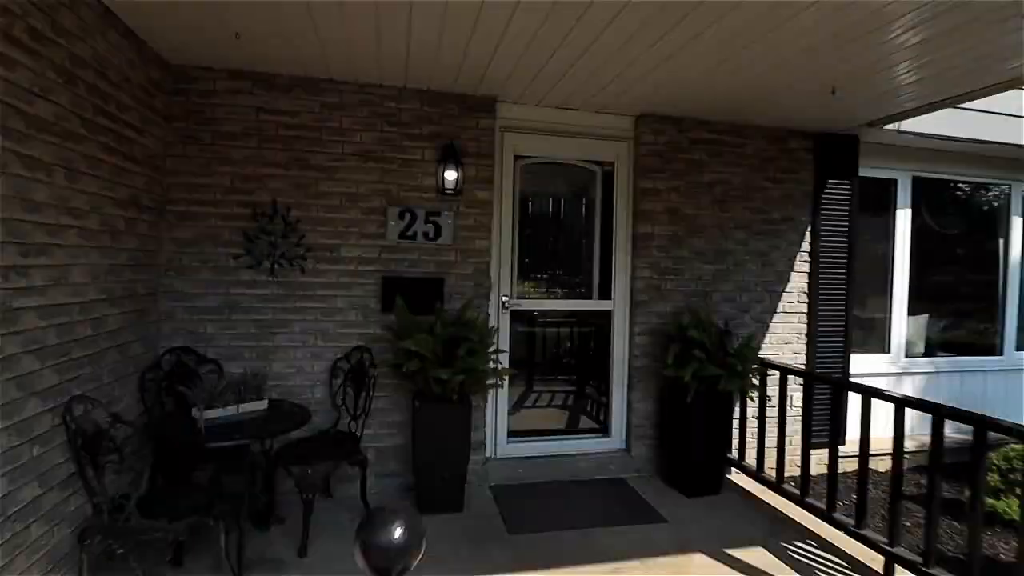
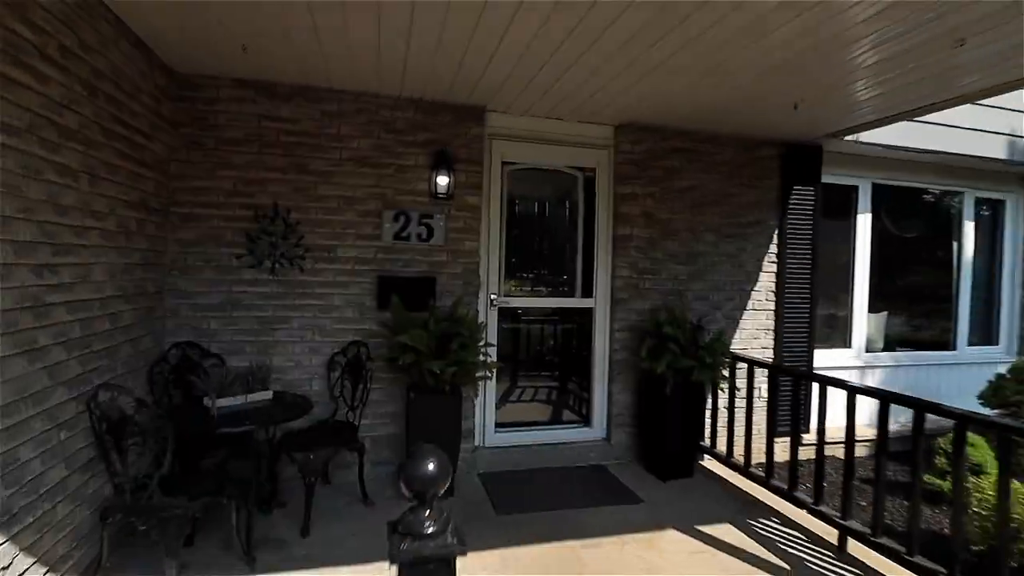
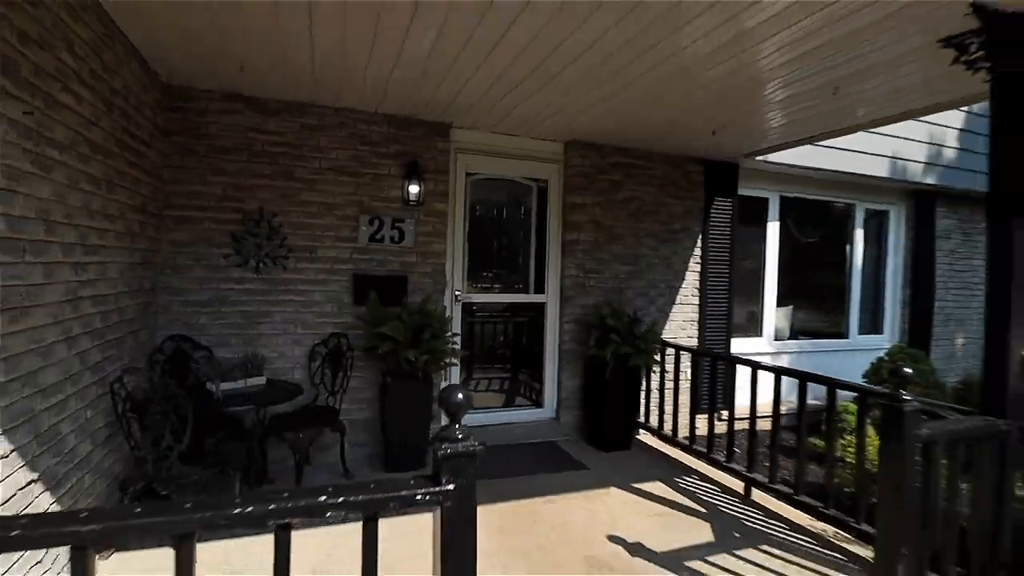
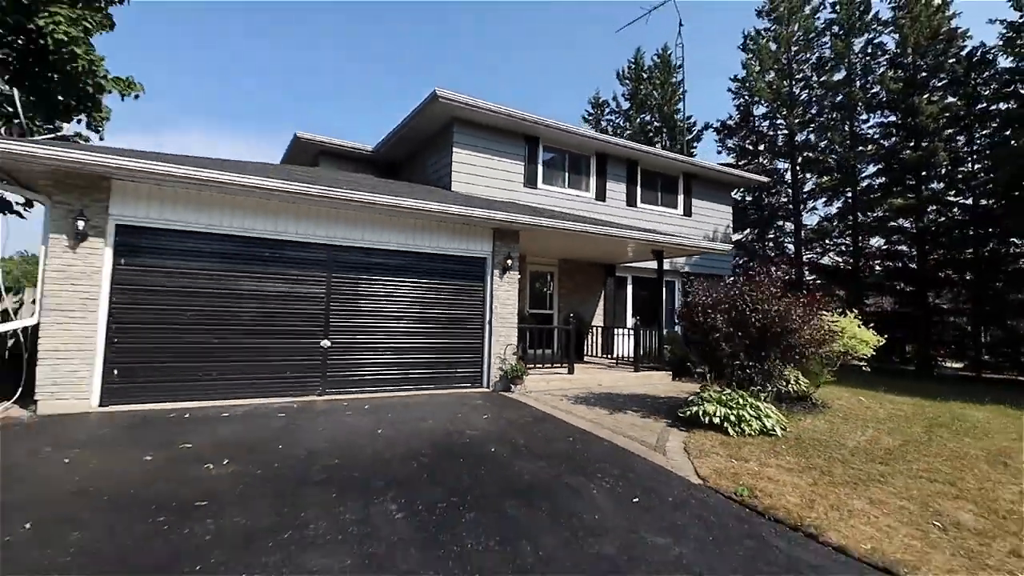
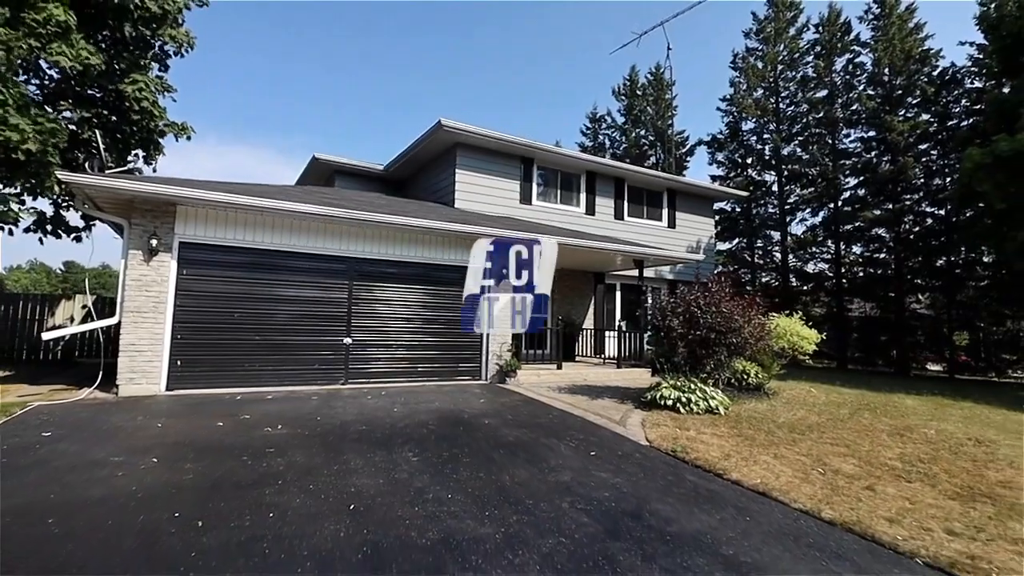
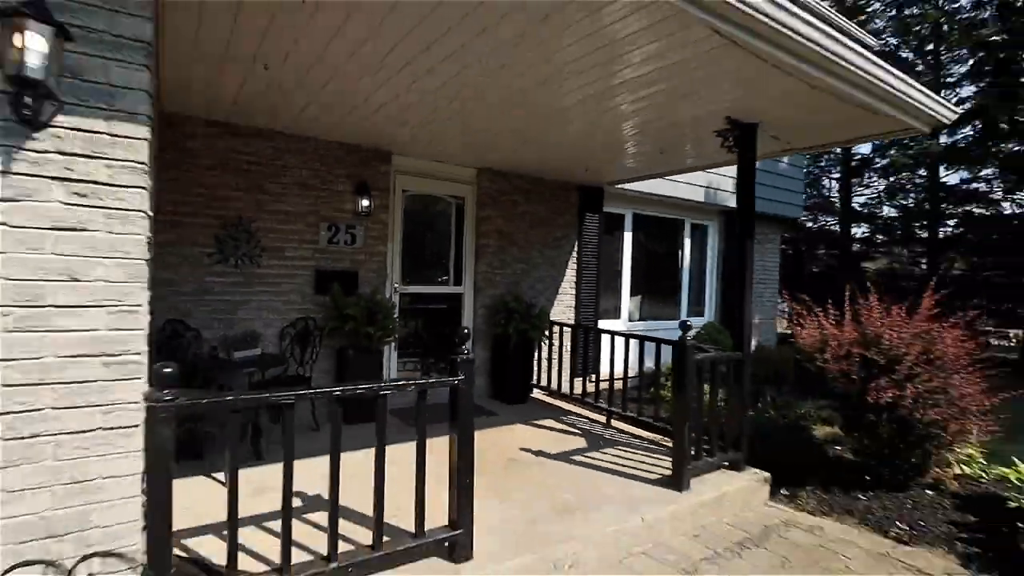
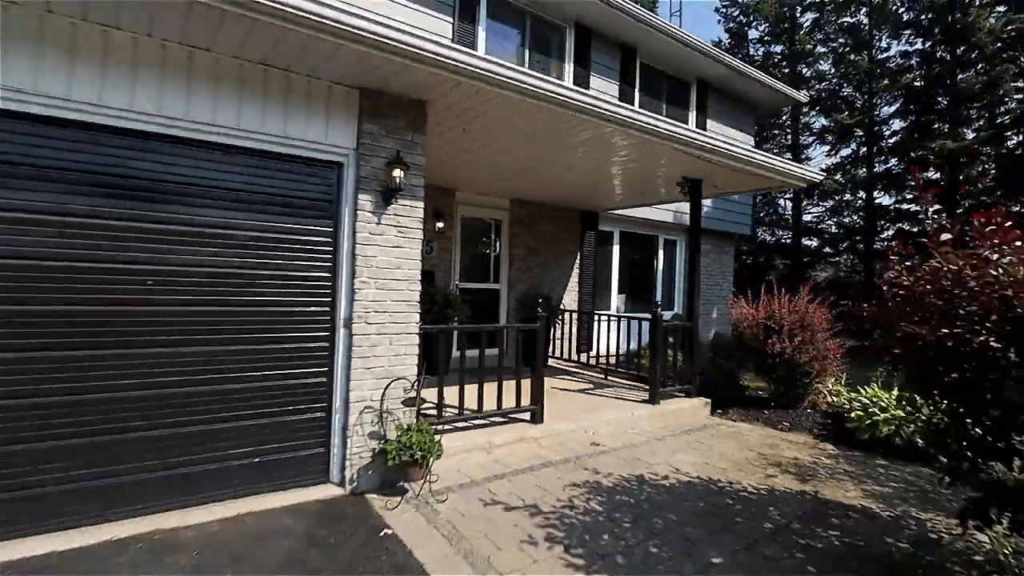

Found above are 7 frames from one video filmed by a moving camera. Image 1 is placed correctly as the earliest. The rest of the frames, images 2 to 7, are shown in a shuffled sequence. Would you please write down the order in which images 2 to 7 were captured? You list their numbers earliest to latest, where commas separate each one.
2, 3, 6, 7, 4, 5
